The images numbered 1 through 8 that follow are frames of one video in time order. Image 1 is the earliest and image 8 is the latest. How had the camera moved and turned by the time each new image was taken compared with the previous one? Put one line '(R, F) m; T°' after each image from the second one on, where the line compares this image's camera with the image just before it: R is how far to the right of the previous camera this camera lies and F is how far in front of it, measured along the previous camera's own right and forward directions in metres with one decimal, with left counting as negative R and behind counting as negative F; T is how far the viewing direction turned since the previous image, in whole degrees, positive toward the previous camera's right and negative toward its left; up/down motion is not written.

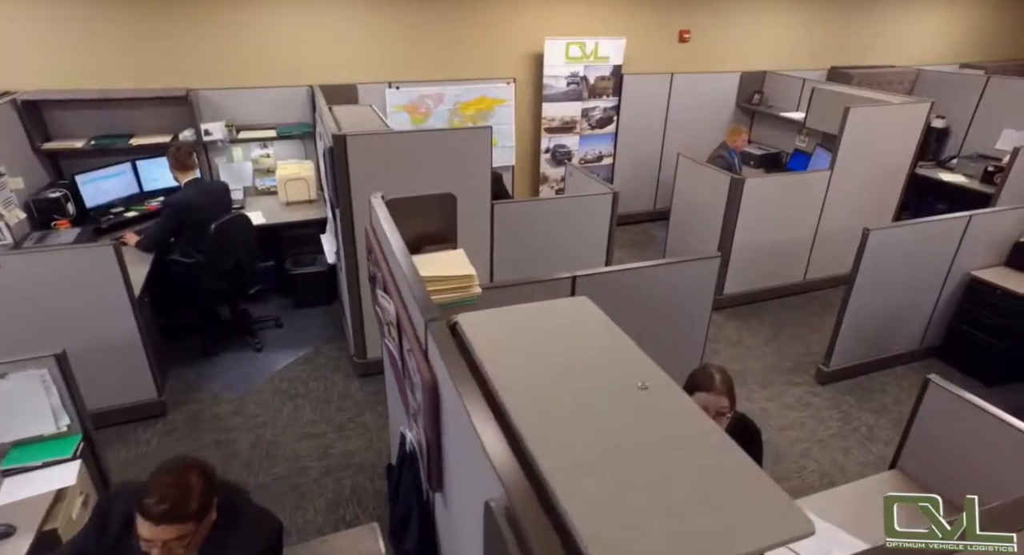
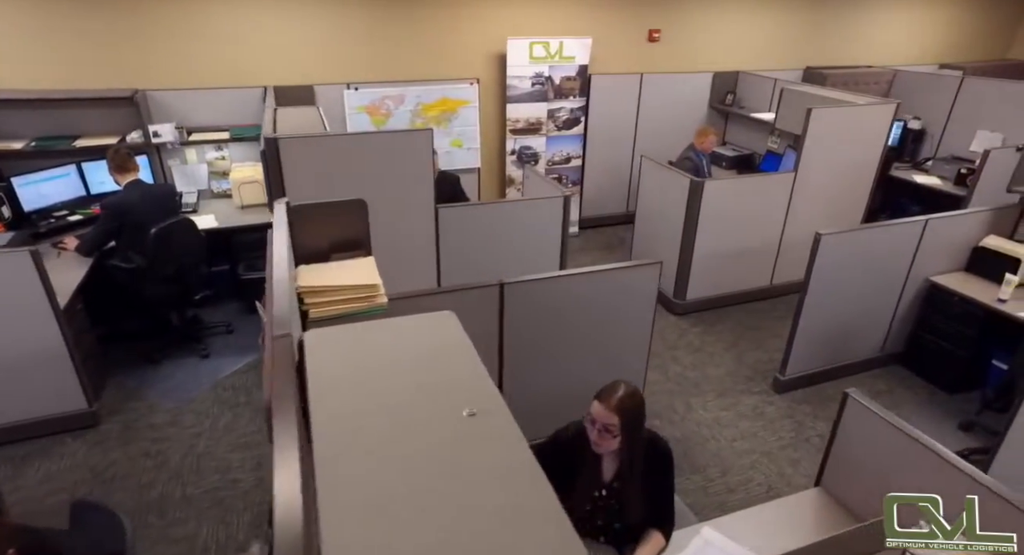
(+0.3, +0.1) m; 0°
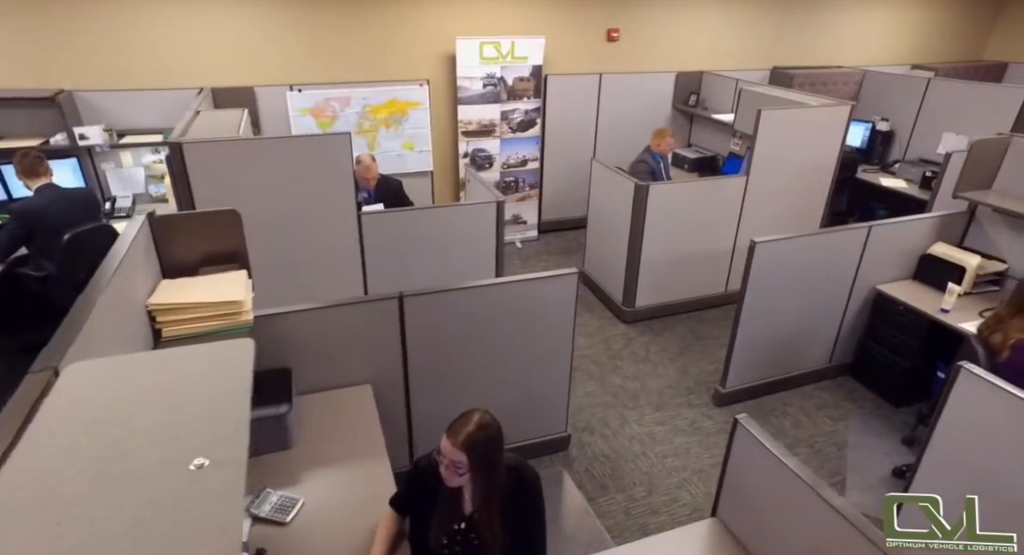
(+0.4, +0.1) m; 0°
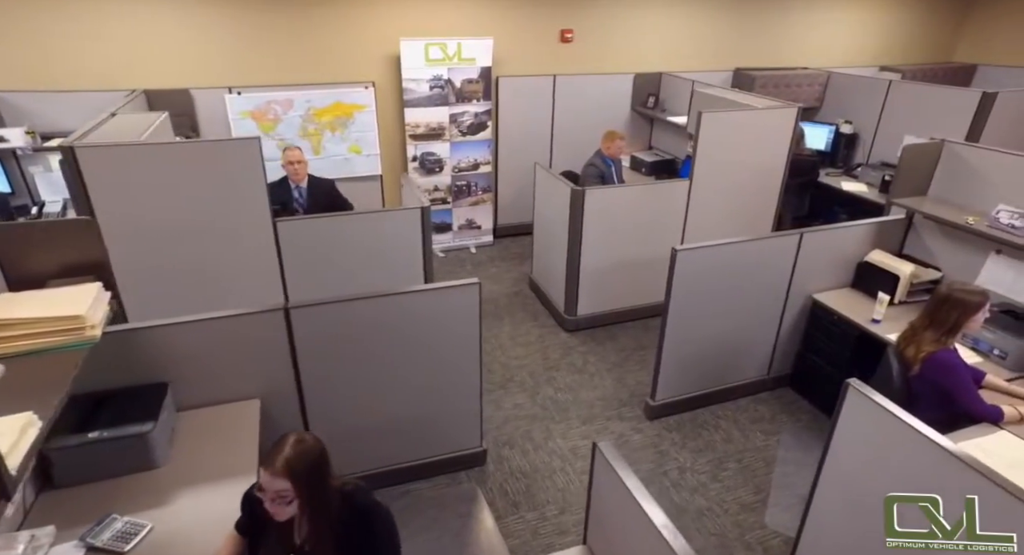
(+0.4, +0.1) m; 0°
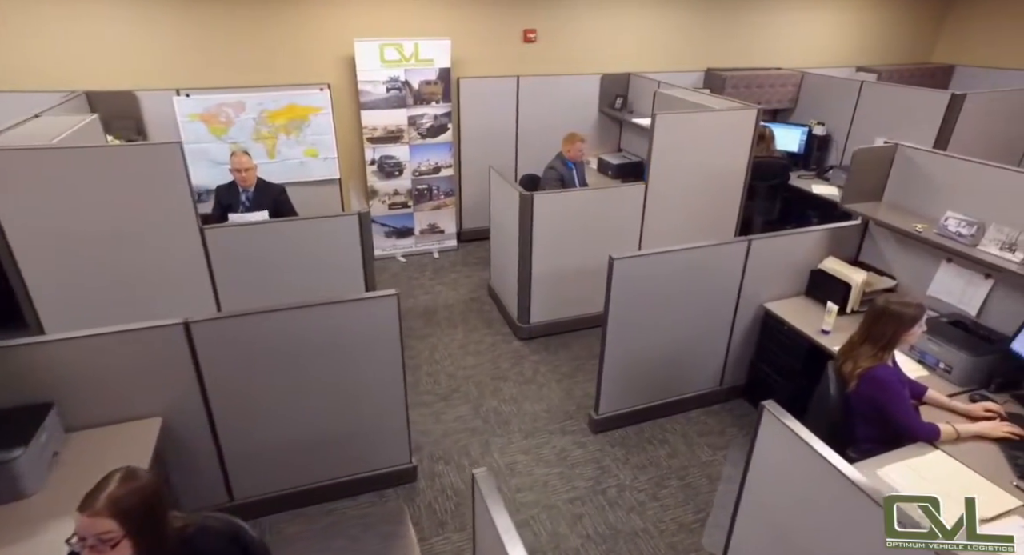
(+0.3, +0.1) m; 0°
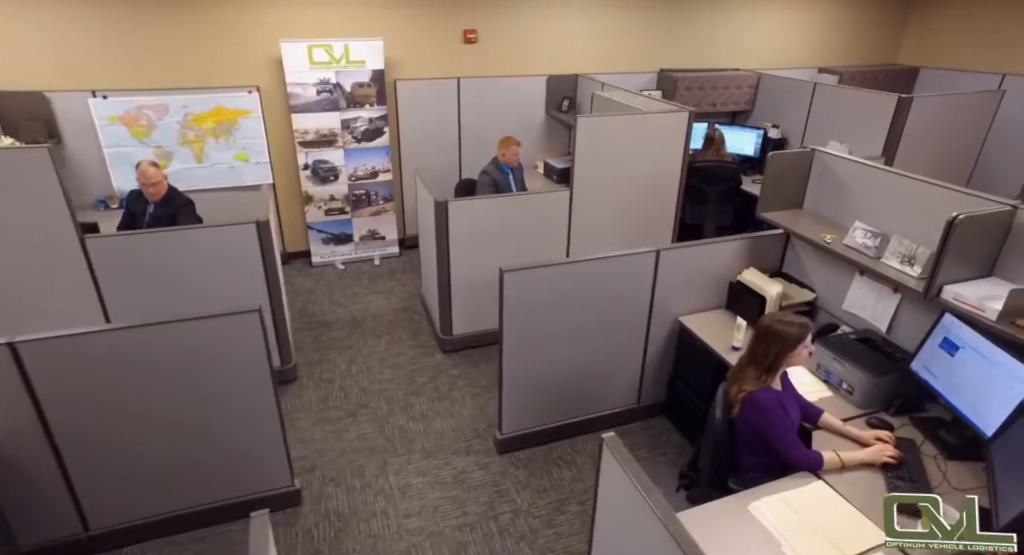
(+0.5, +0.1) m; 0°
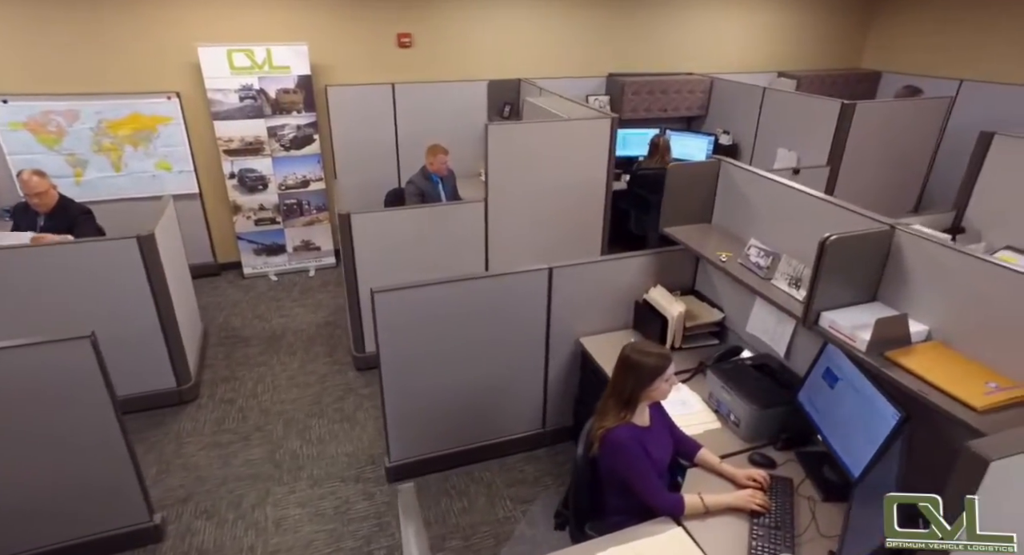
(+0.5, +0.2) m; 0°
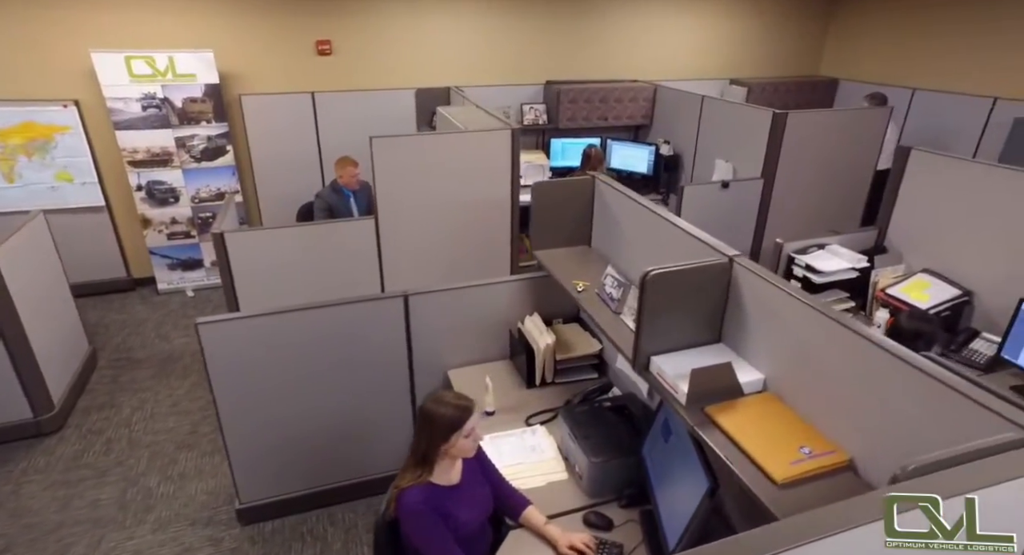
(+0.6, +0.2) m; 0°
